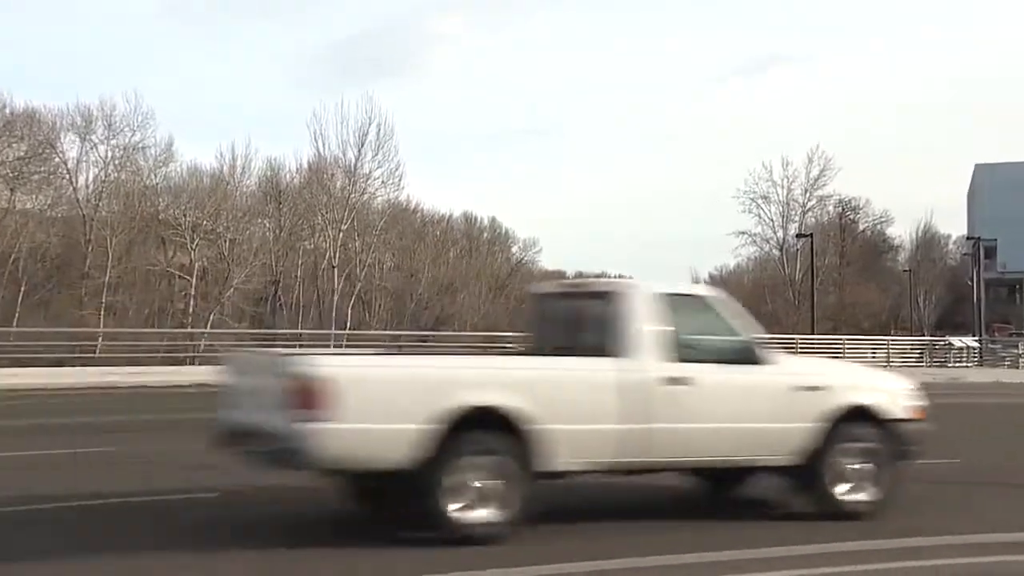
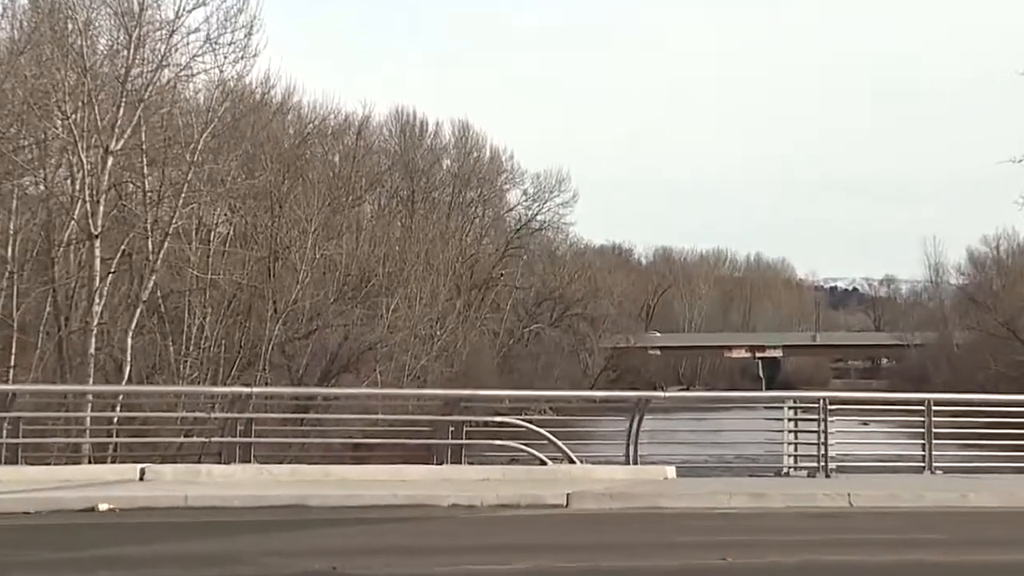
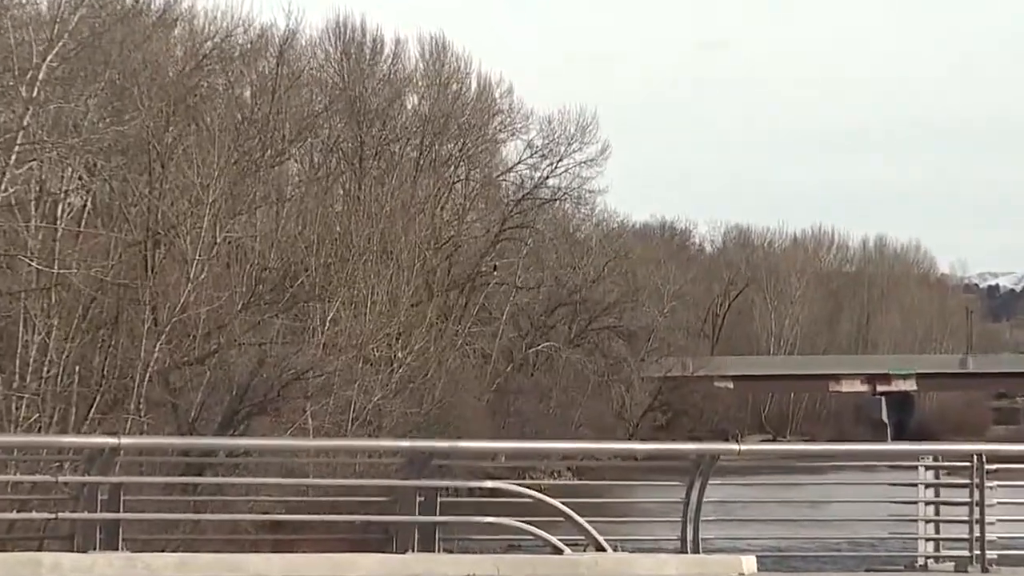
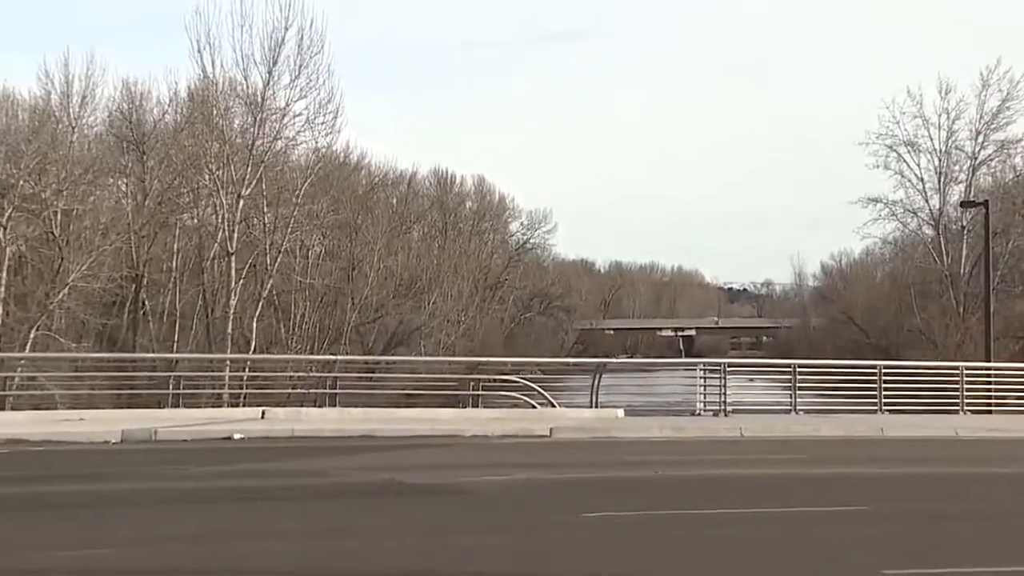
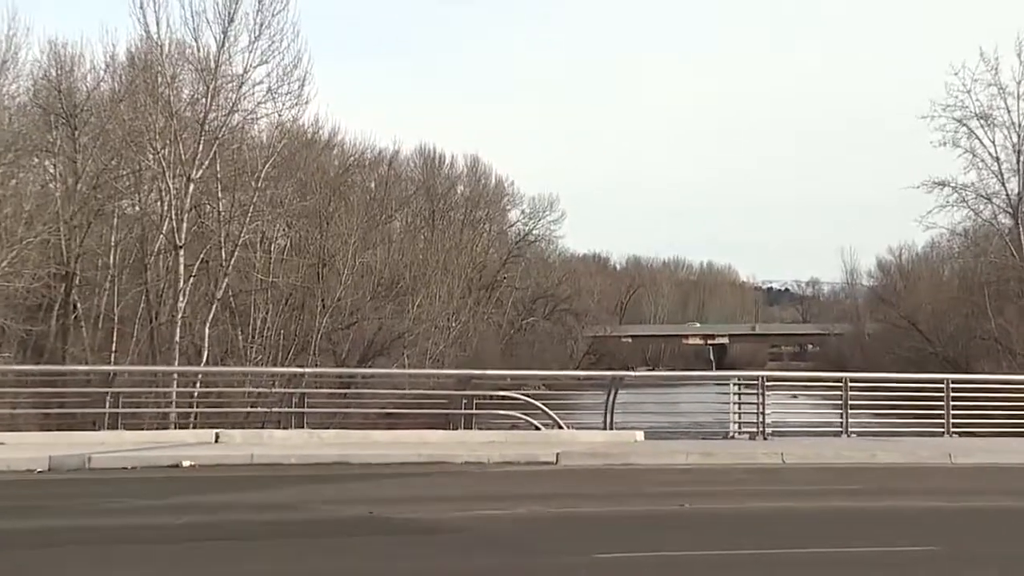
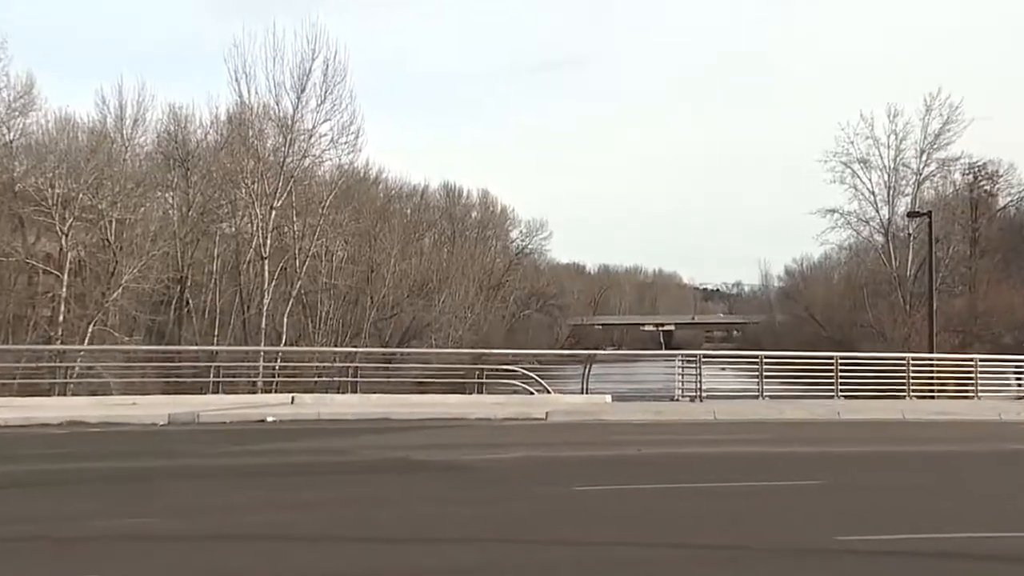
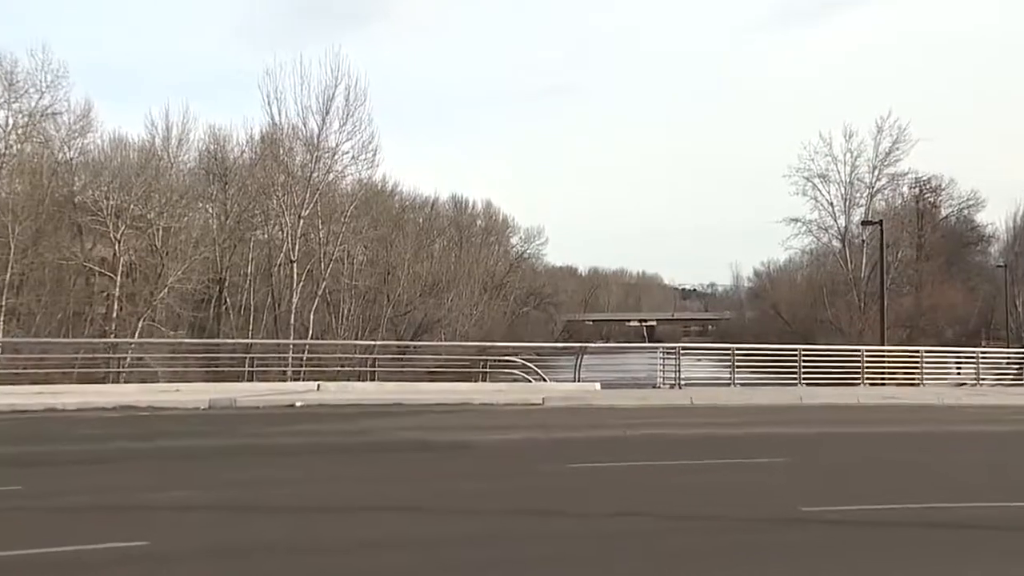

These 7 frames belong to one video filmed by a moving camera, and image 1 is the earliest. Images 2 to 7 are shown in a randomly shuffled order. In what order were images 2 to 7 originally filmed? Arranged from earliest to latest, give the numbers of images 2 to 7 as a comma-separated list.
7, 6, 4, 5, 2, 3
